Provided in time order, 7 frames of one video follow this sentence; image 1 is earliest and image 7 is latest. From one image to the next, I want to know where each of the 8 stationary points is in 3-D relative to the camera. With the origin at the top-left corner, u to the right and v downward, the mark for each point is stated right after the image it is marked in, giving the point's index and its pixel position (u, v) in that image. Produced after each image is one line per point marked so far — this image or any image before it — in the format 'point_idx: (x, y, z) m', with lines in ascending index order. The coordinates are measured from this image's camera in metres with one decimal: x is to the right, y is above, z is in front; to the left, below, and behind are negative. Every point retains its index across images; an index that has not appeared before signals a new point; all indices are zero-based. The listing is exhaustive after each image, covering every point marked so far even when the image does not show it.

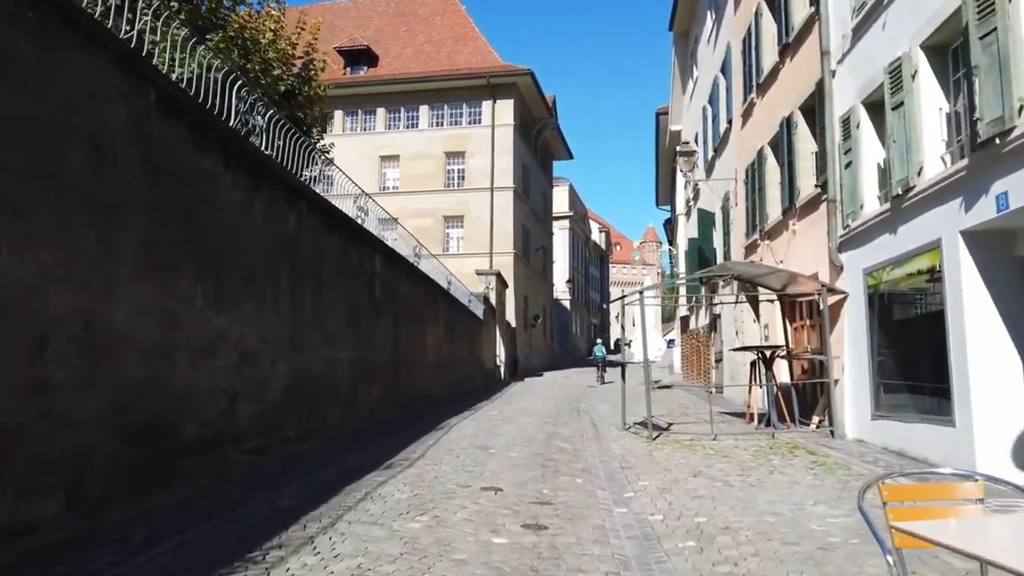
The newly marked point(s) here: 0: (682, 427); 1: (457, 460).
0: (+3.2, -2.6, +13.9) m
1: (-0.7, -2.2, +9.7) m
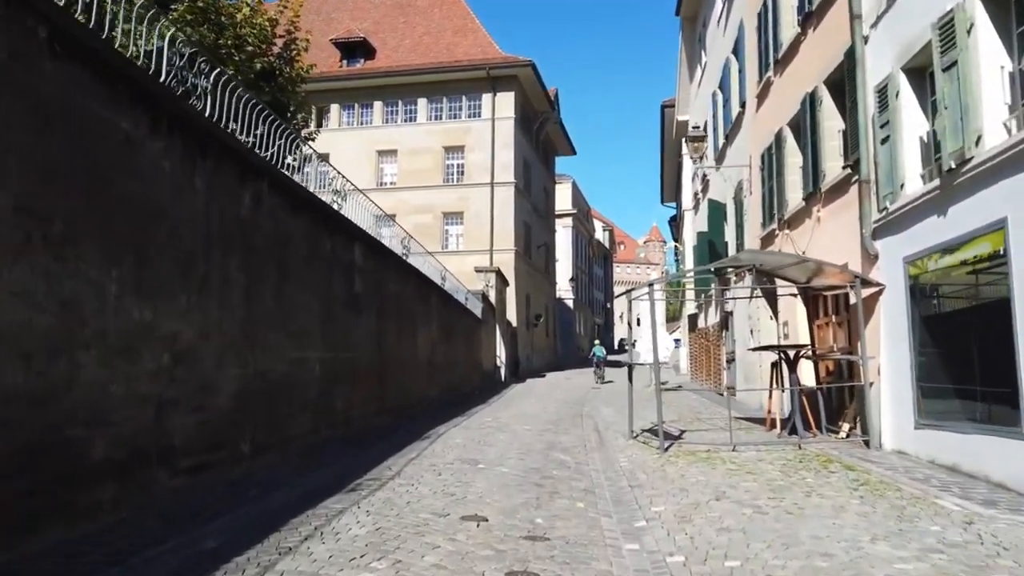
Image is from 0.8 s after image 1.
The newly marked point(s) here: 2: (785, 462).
0: (+3.1, -2.5, +12.6) m
1: (-0.8, -2.1, +8.3) m
2: (+3.6, -2.3, +9.7) m
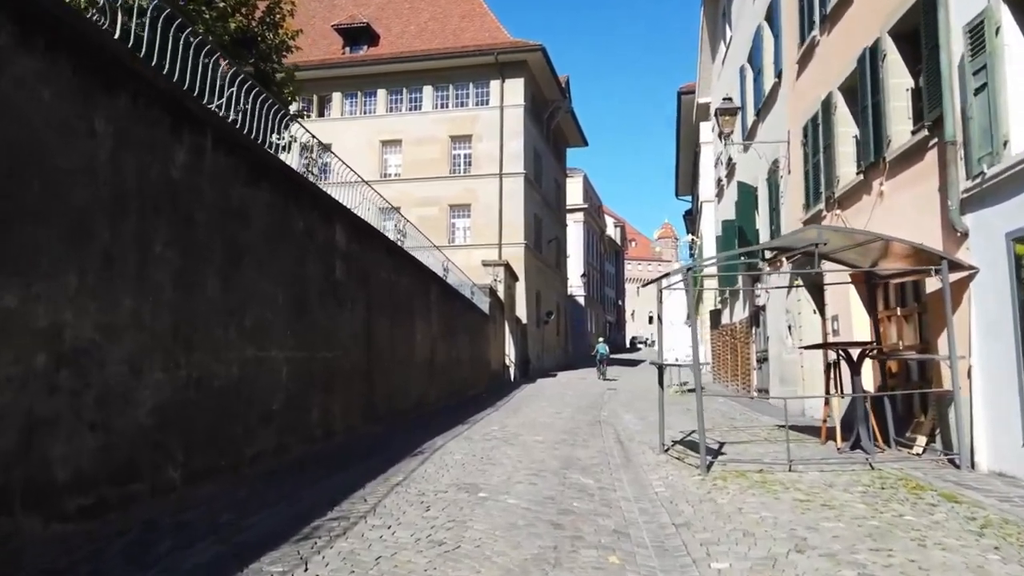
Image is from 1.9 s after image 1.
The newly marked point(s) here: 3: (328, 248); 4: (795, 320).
0: (+3.2, -2.3, +10.6) m
1: (-0.8, -2.0, +6.4) m
2: (+3.7, -2.1, +7.8) m
3: (-2.5, +0.6, +10.4) m
4: (+6.1, -0.7, +16.2) m
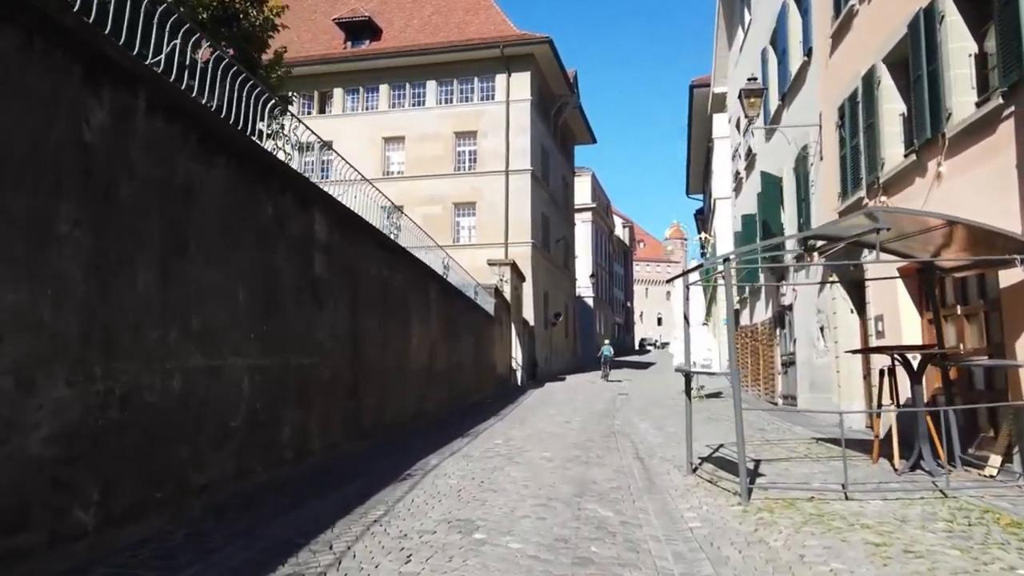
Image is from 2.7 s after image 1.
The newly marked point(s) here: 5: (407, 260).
0: (+3.3, -2.2, +9.2) m
1: (-0.7, -1.9, +5.0) m
2: (+3.7, -2.0, +6.3) m
3: (-2.5, +0.6, +9.0) m
4: (+6.3, -0.7, +14.8) m
5: (-1.9, +0.5, +13.5) m
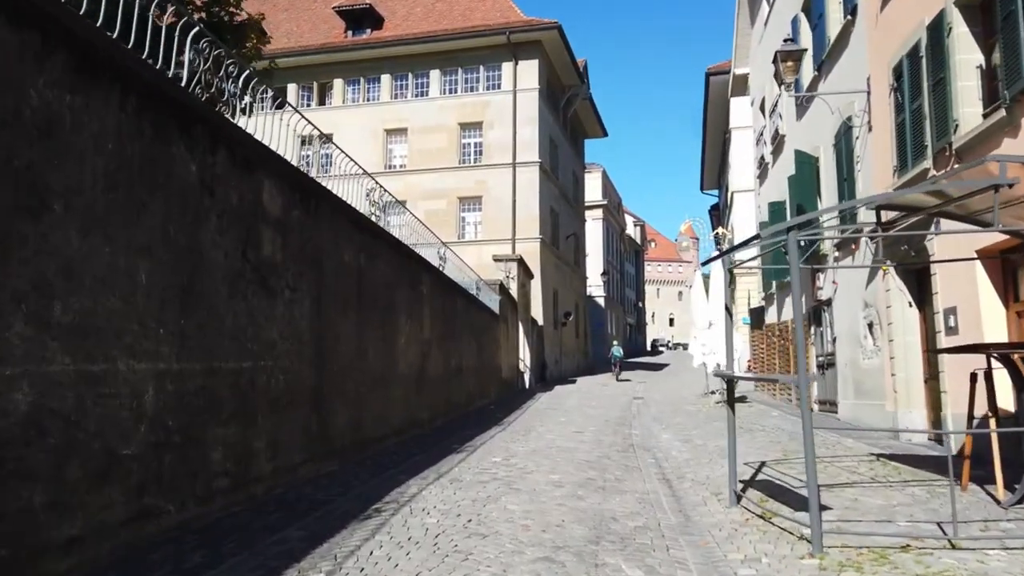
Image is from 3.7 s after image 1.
0: (+3.3, -2.1, +7.2) m
1: (-0.8, -1.7, +3.2) m
2: (+3.6, -1.9, +4.4) m
3: (-2.5, +0.8, +7.2) m
4: (+6.3, -0.5, +12.8) m
5: (-1.9, +0.7, +11.7) m
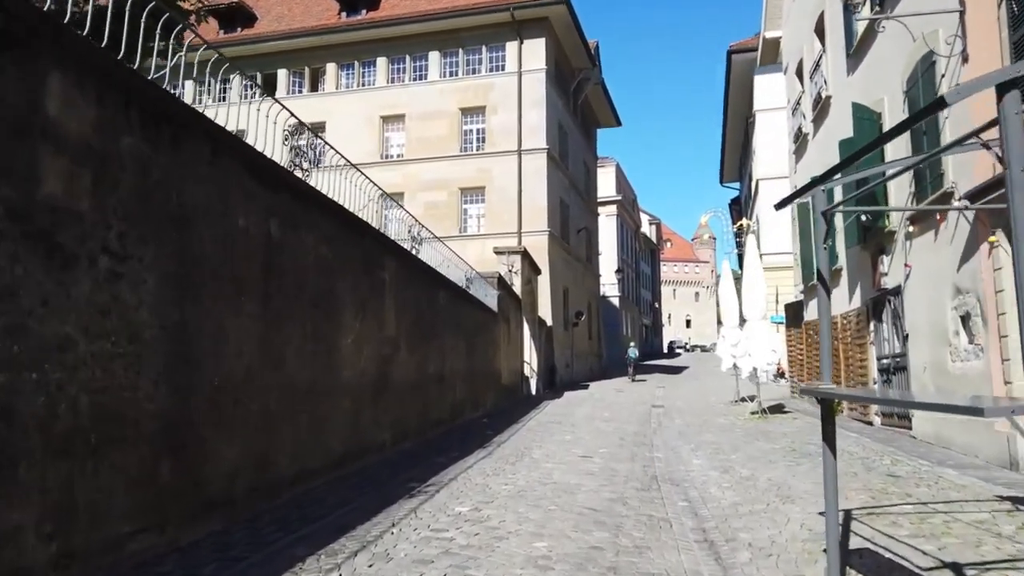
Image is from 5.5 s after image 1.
0: (+3.0, -1.8, +4.2) m
1: (-1.2, -1.5, +0.2) m
2: (+3.3, -1.6, +1.3) m
3: (-2.9, +1.0, +4.2) m
4: (+6.1, -0.2, +9.7) m
5: (-2.1, +0.9, +8.7) m
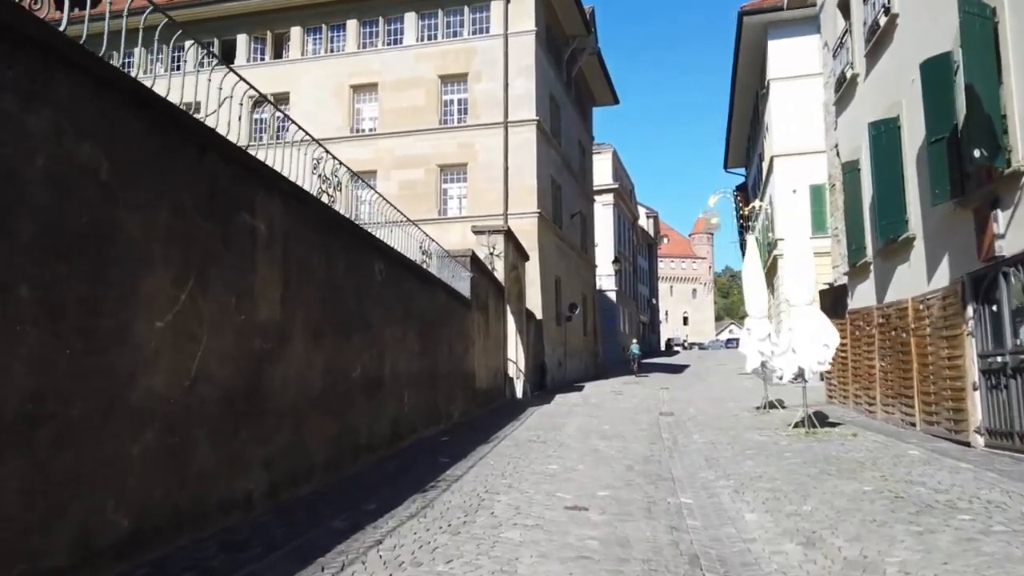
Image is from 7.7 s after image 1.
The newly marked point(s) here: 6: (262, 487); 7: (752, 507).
0: (+2.6, -1.4, +0.3) m
1: (-1.6, -1.1, -3.8) m
2: (+2.9, -1.2, -2.6) m
3: (-3.3, +1.4, +0.3) m
4: (+5.6, +0.2, +5.8) m
5: (-2.6, +1.3, +4.8) m
6: (-2.2, -1.7, +6.5) m
7: (+2.3, -2.1, +7.2) m
